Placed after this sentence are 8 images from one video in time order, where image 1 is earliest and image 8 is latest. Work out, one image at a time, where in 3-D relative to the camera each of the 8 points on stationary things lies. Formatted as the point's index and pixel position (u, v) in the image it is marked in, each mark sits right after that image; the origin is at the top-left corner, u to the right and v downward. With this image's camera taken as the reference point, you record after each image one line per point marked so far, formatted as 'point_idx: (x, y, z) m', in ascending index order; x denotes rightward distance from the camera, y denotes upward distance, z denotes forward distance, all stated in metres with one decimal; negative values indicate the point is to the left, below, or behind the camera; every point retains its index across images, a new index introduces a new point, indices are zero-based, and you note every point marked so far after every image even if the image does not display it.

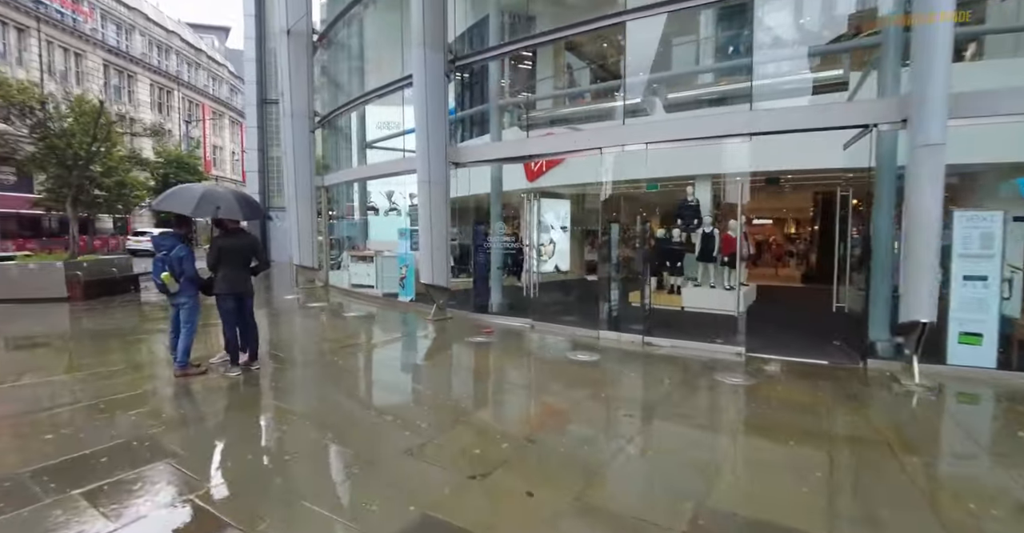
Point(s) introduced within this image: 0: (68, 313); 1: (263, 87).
0: (-9.1, -1.0, +10.6) m
1: (-9.3, +6.6, +19.0) m
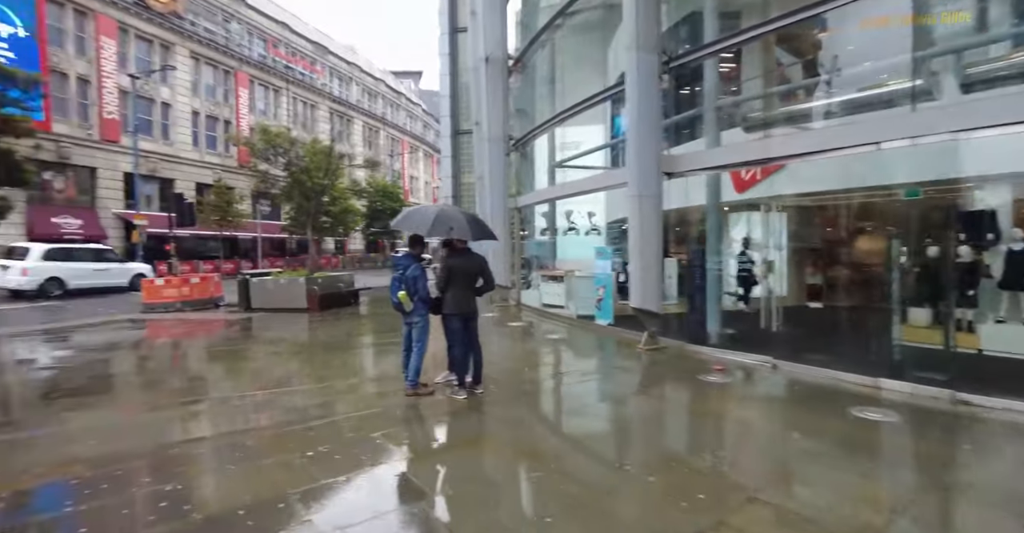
0: (-4.9, -1.3, +12.2) m
1: (-2.2, +5.9, +20.6) m
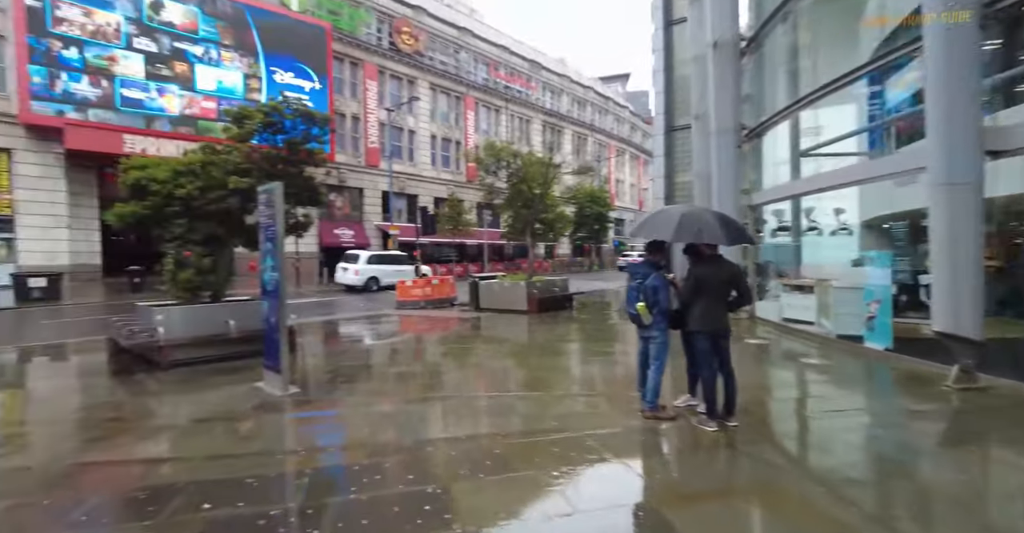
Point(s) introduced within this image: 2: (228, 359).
0: (+0.4, -1.5, +12.8) m
1: (+6.1, +5.7, +19.5) m
2: (-4.6, -1.5, +8.3) m
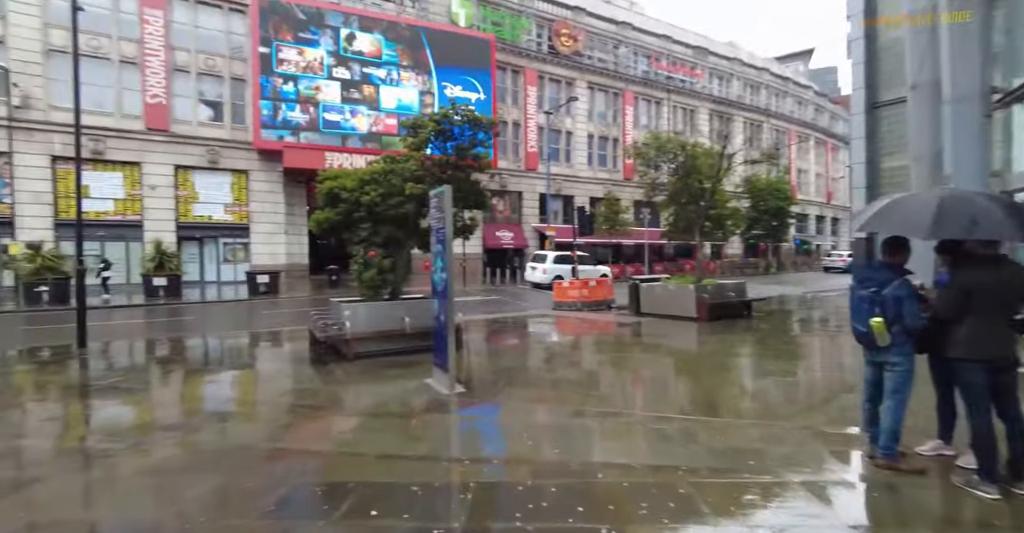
0: (+4.2, -1.5, +11.7) m
1: (+11.6, +5.6, +16.4) m
2: (-1.9, -1.5, +8.9) m
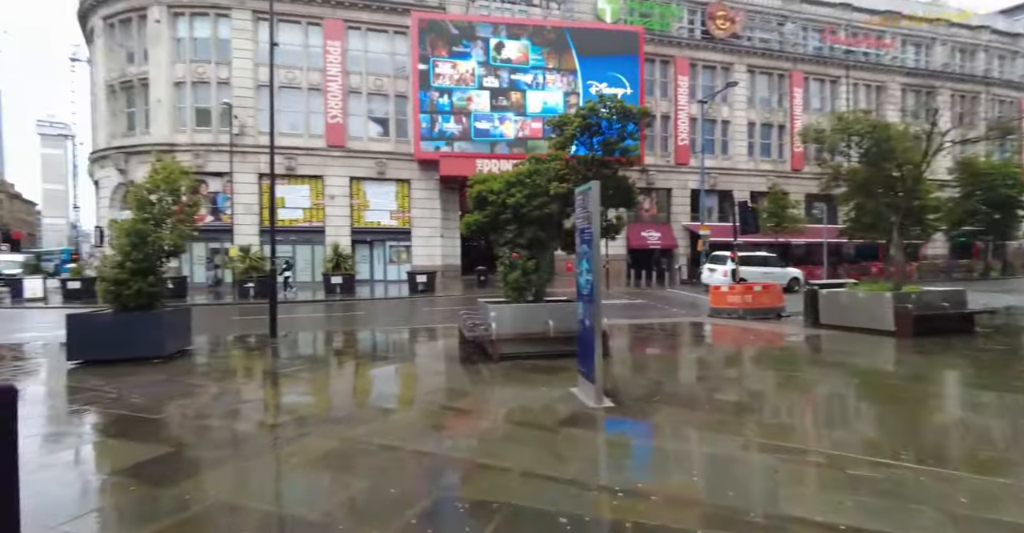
0: (+7.2, -1.6, +9.7) m
1: (+15.7, +5.5, +12.2) m
2: (+0.6, -1.6, +8.7) m
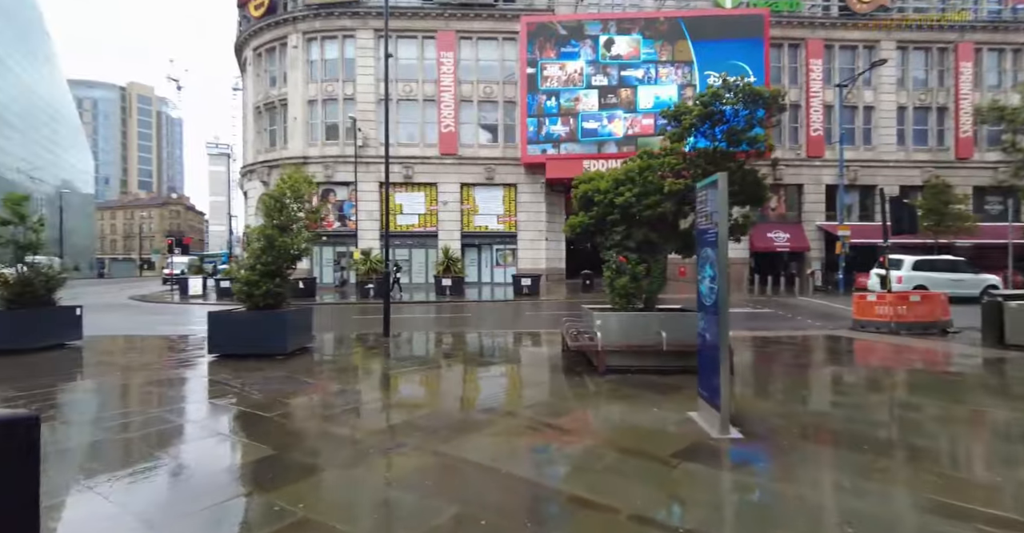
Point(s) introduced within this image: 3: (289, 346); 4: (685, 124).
0: (+8.9, -1.7, +7.5) m
1: (+17.8, +5.4, +8.3) m
2: (+2.2, -1.6, +7.9) m
3: (-4.5, -1.6, +10.5) m
4: (+2.8, +2.3, +8.3) m
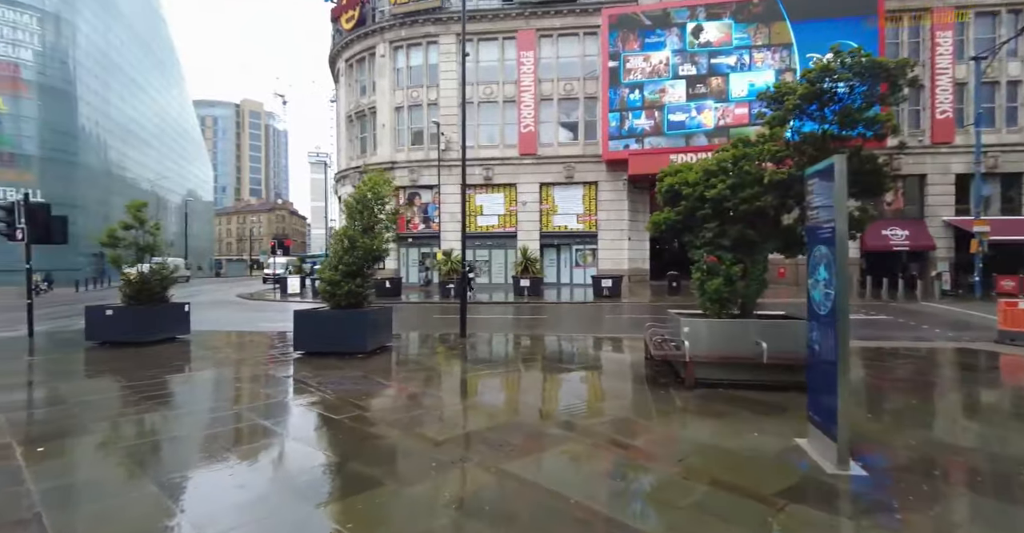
0: (+9.9, -1.7, +5.6) m
1: (+18.7, +5.3, +5.0) m
2: (+3.3, -1.6, +7.0) m
3: (-3.0, -1.6, +10.6) m
4: (+3.9, +2.3, +7.4) m
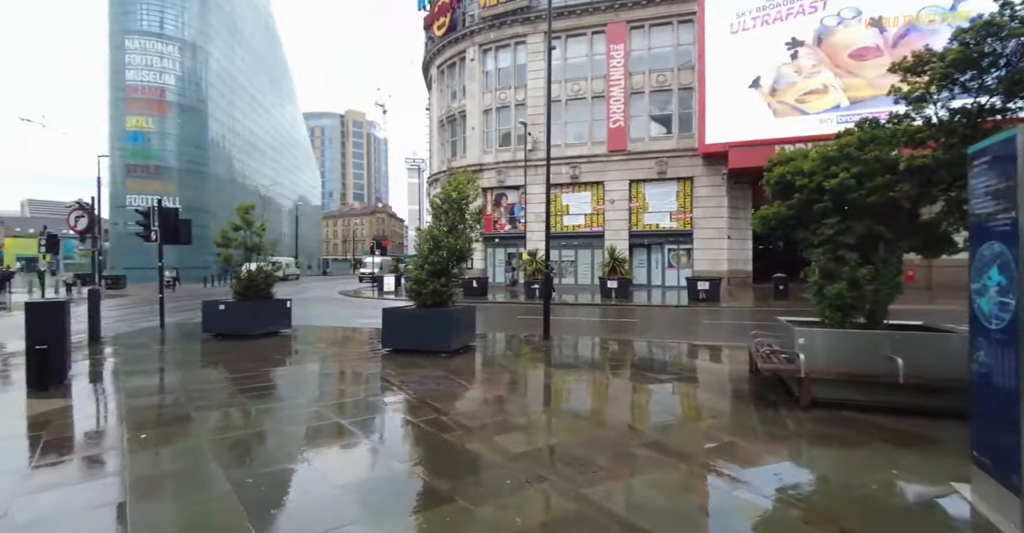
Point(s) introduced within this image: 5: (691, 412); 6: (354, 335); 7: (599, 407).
0: (+10.5, -1.7, +3.4) m
1: (+19.2, +5.2, +1.3) m
2: (+4.3, -1.7, +5.9) m
3: (-1.2, -1.6, +10.5) m
4: (+5.0, +2.3, +6.2) m
5: (+2.3, -1.9, +6.5) m
6: (-4.6, -2.0, +15.2) m
7: (+1.2, -2.0, +7.3) m
